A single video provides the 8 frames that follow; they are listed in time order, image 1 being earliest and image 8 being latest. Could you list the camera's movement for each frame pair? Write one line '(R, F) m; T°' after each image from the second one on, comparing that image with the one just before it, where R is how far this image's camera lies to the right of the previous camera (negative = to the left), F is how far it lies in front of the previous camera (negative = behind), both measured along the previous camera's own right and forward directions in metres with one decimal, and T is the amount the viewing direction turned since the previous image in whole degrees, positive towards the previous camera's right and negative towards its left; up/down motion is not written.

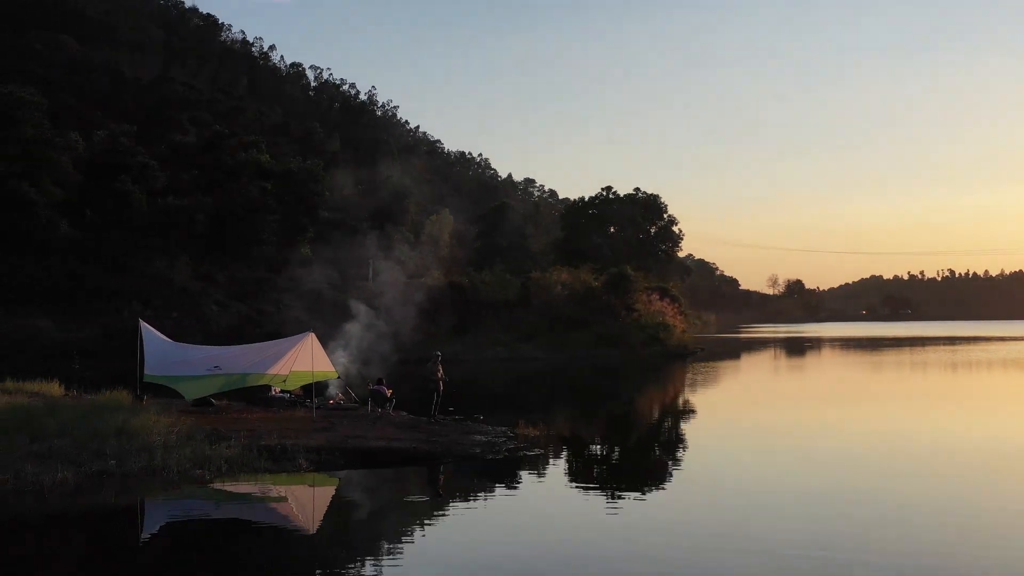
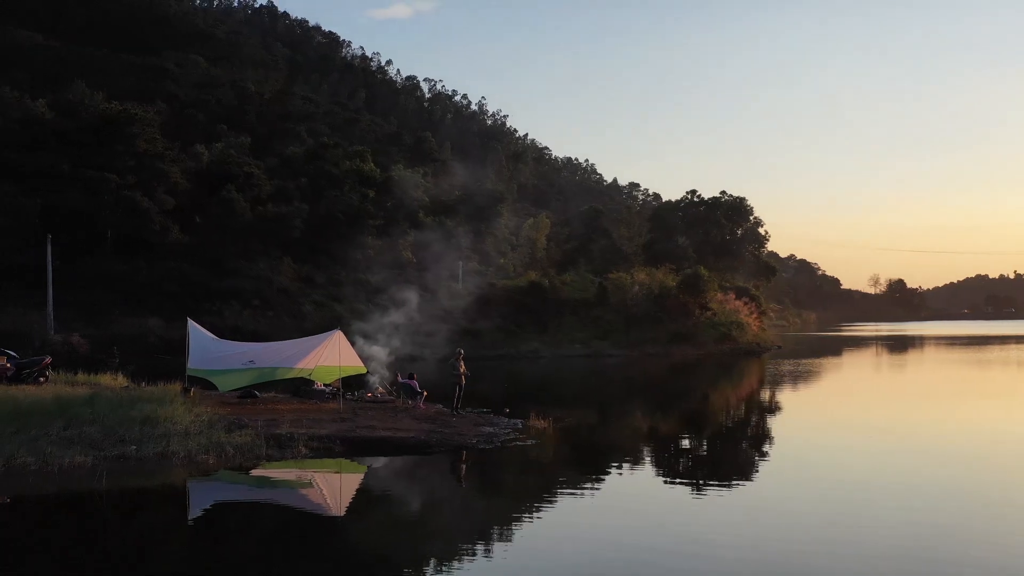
(+2.2, -1.9) m; -7°
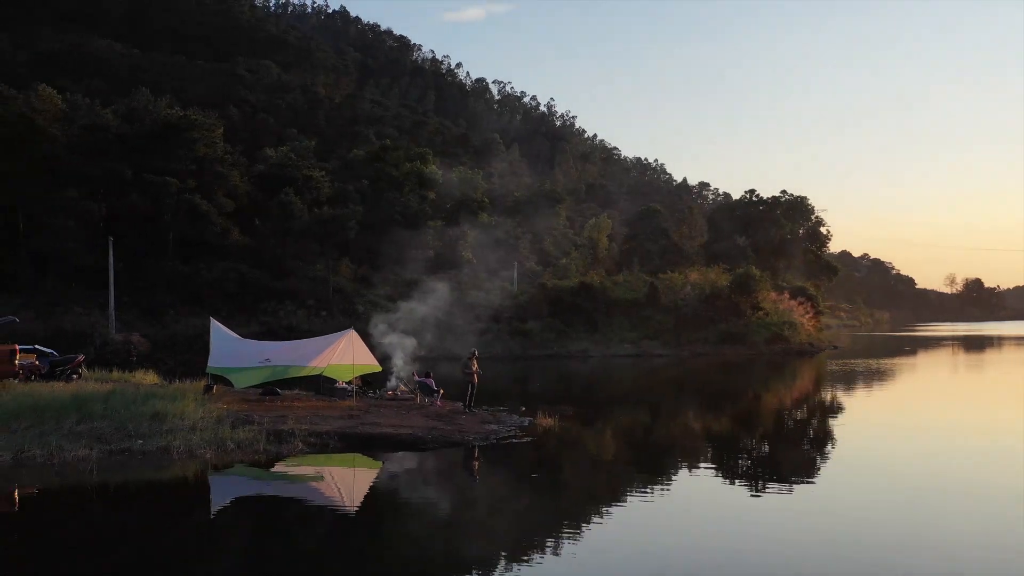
(+1.3, -0.4) m; -4°
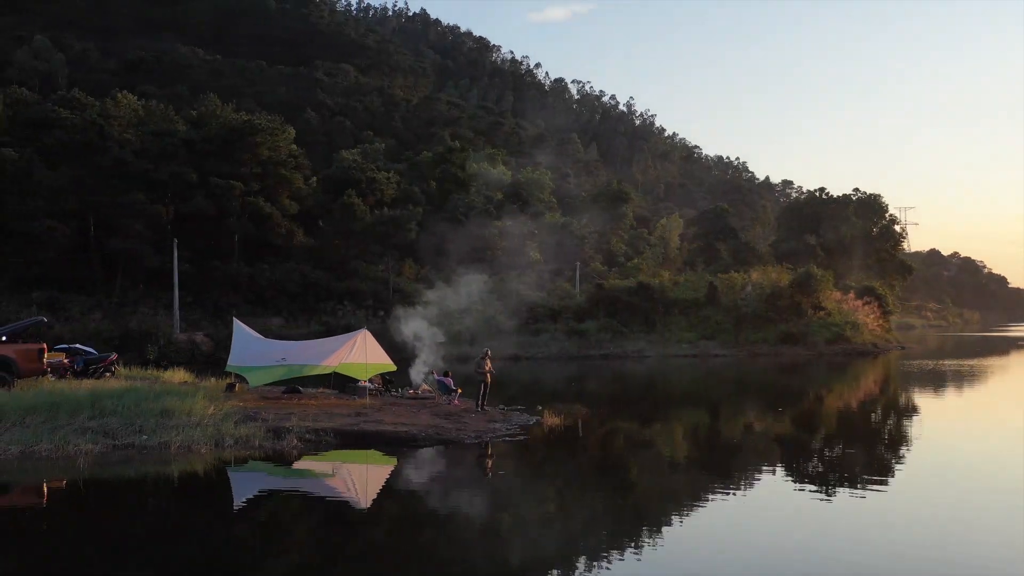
(+1.5, -0.1) m; -5°
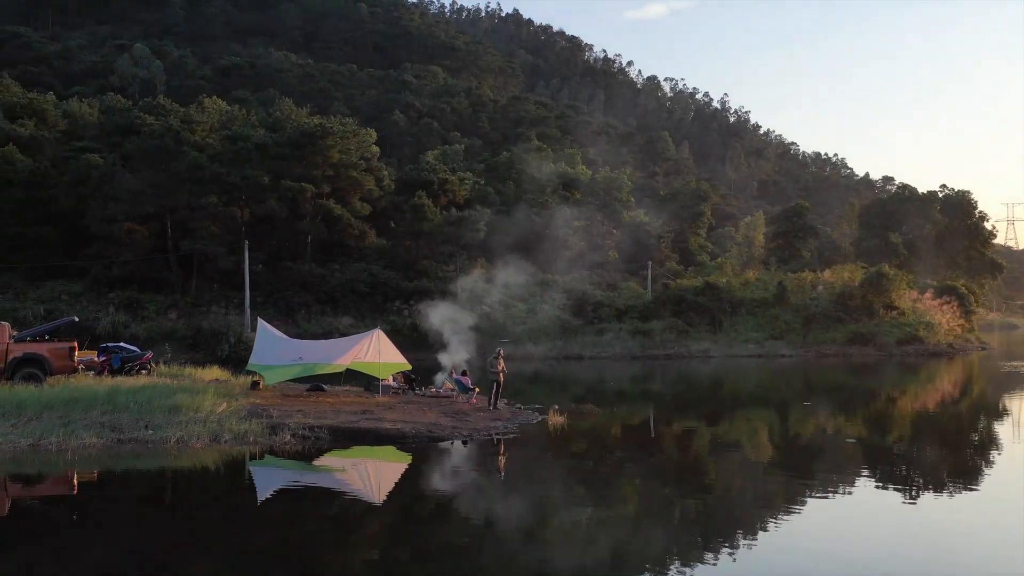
(+1.8, -0.1) m; -6°
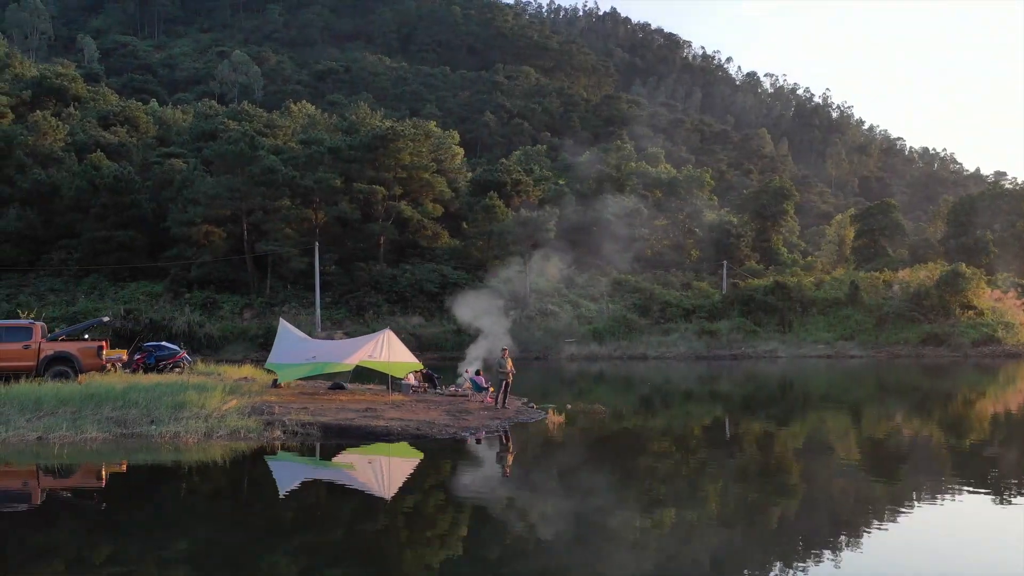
(+2.1, -0.1) m; -6°
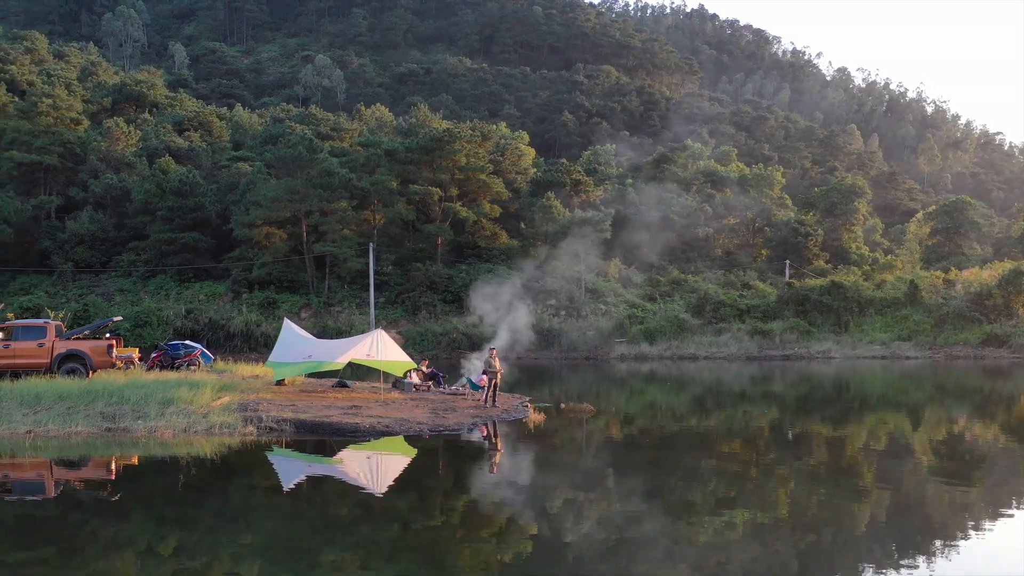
(+2.3, -0.1) m; -6°
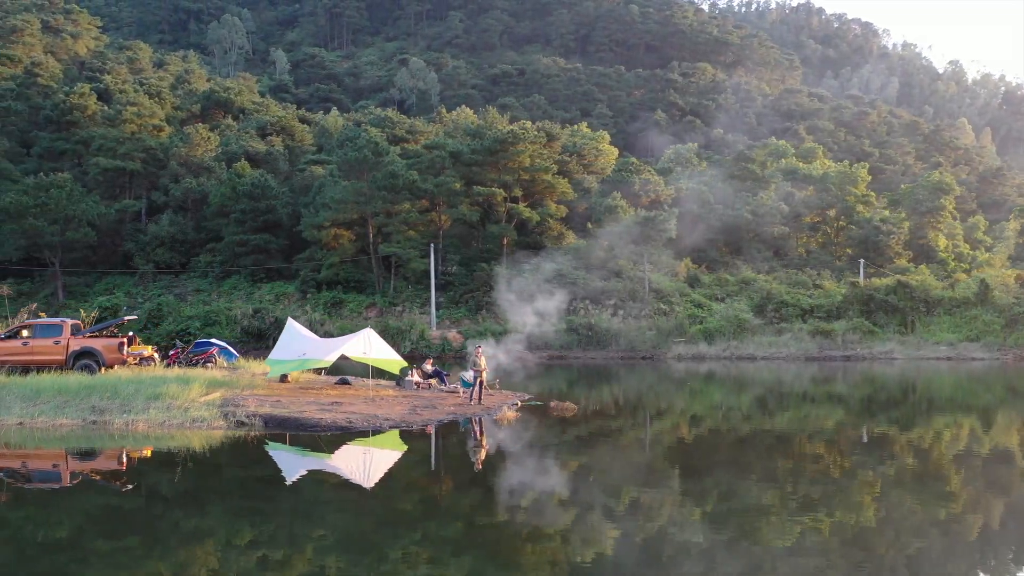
(+2.8, 0.0) m; -7°
